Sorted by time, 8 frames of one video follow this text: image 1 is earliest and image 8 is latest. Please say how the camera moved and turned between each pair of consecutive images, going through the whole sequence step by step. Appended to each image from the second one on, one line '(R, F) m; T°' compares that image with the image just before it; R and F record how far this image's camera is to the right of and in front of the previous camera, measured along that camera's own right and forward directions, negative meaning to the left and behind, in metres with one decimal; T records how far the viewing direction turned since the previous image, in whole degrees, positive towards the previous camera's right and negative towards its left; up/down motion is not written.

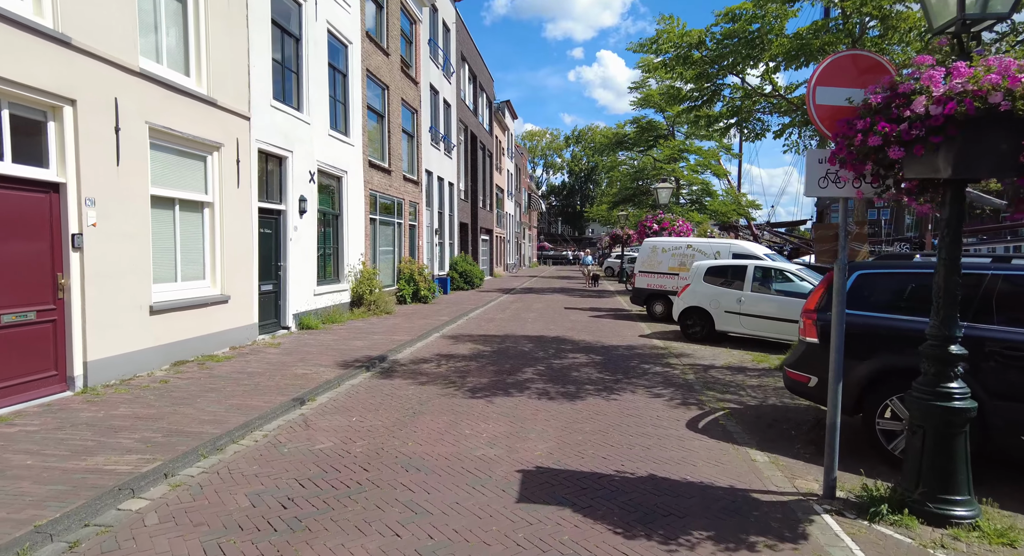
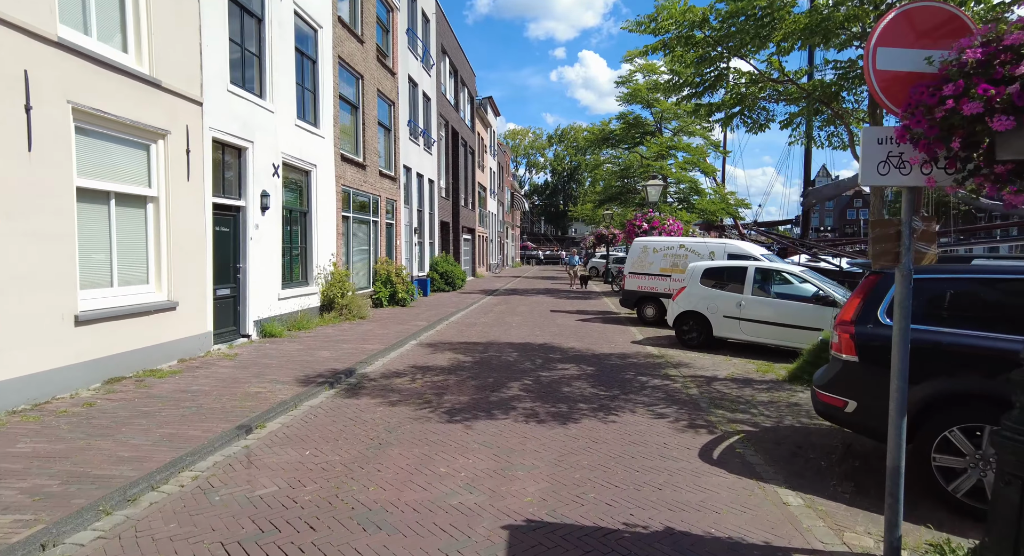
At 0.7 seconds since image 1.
(0.0, +0.9) m; +2°
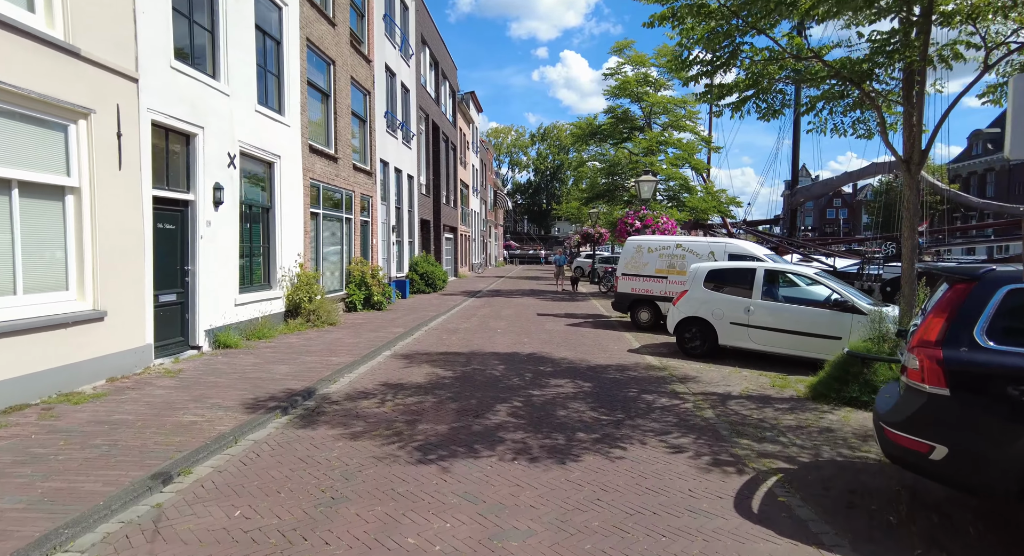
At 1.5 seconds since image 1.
(0.0, +1.0) m; +2°
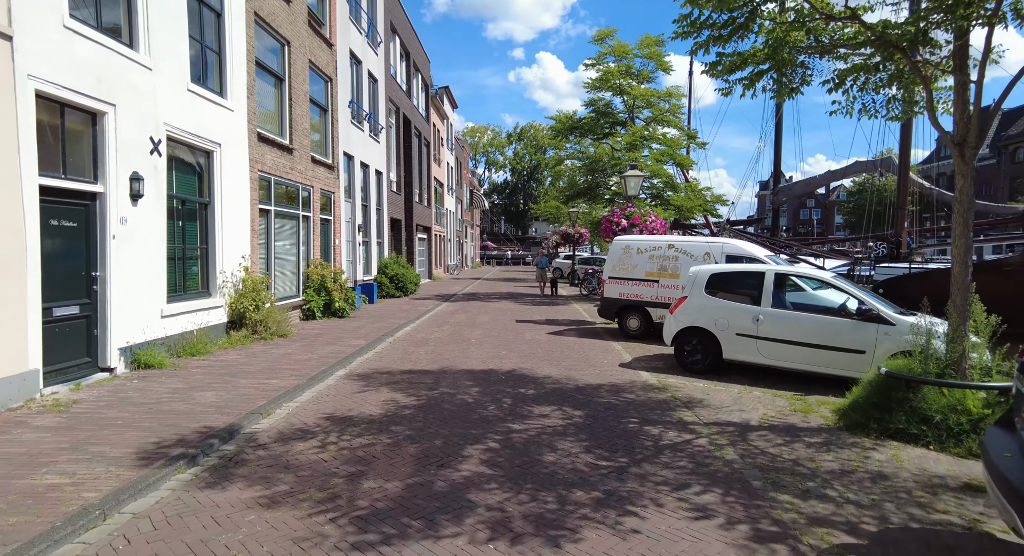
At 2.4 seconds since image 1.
(0.0, +1.3) m; +2°
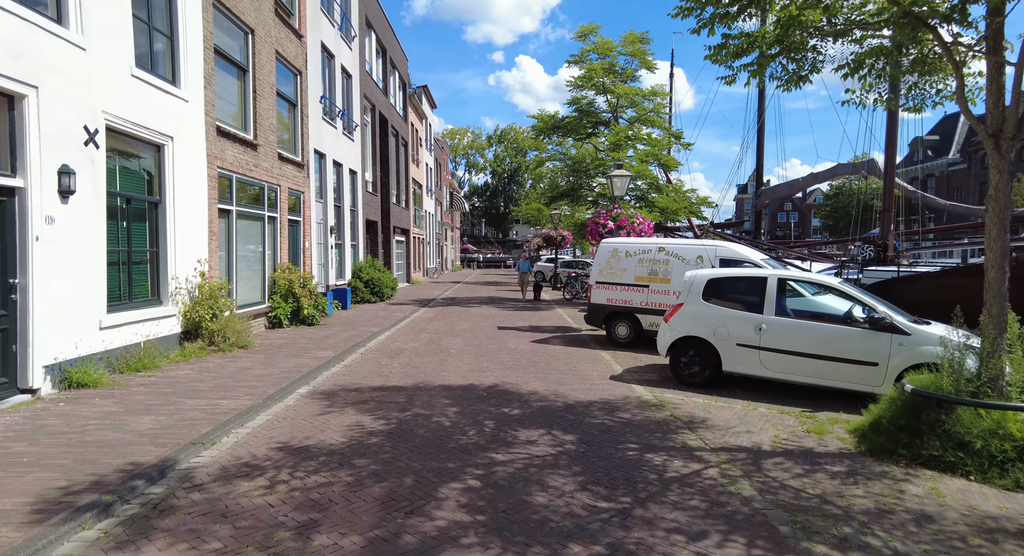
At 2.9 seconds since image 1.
(0.0, +0.7) m; +2°
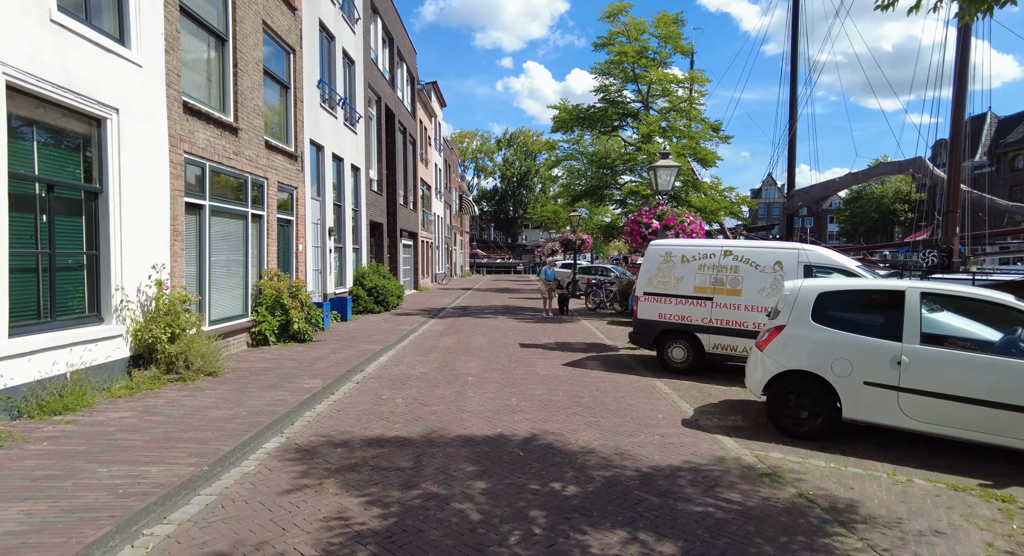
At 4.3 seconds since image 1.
(-0.3, +2.0) m; -1°
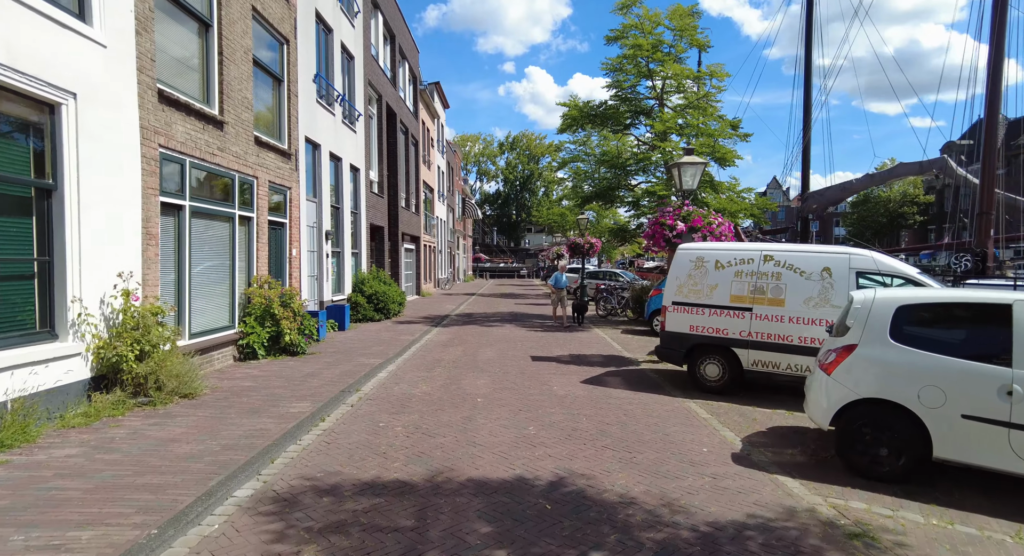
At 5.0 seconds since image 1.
(-0.2, +1.0) m; 0°
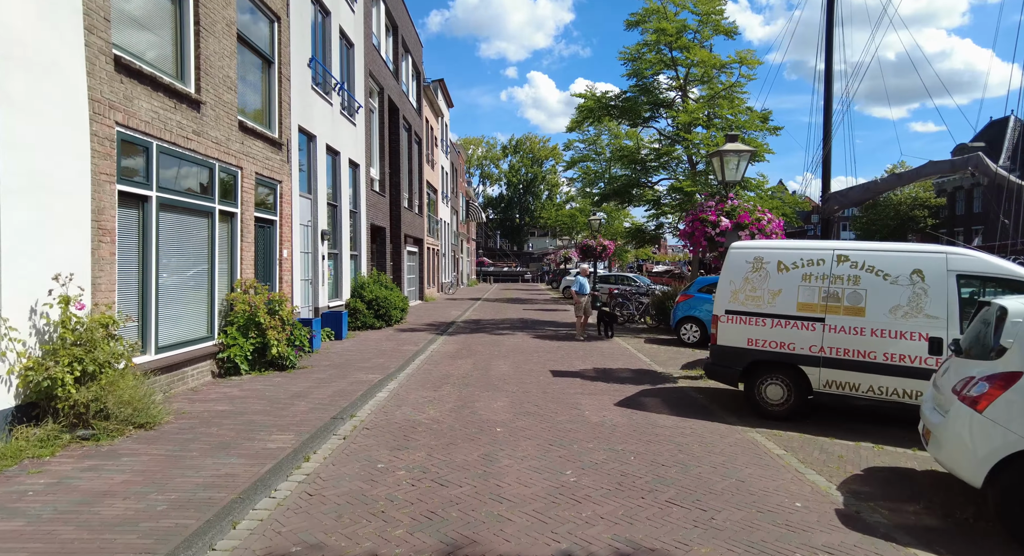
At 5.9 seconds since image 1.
(-0.2, +1.3) m; 0°
